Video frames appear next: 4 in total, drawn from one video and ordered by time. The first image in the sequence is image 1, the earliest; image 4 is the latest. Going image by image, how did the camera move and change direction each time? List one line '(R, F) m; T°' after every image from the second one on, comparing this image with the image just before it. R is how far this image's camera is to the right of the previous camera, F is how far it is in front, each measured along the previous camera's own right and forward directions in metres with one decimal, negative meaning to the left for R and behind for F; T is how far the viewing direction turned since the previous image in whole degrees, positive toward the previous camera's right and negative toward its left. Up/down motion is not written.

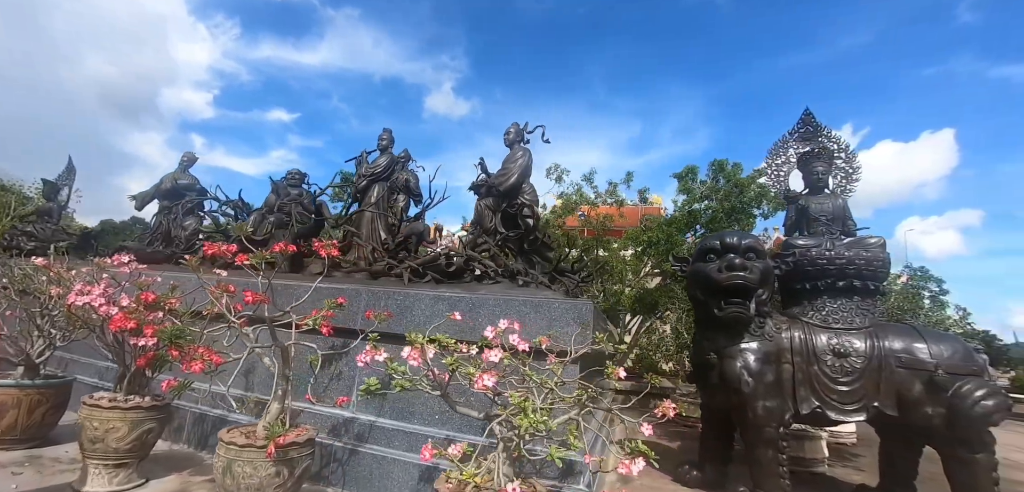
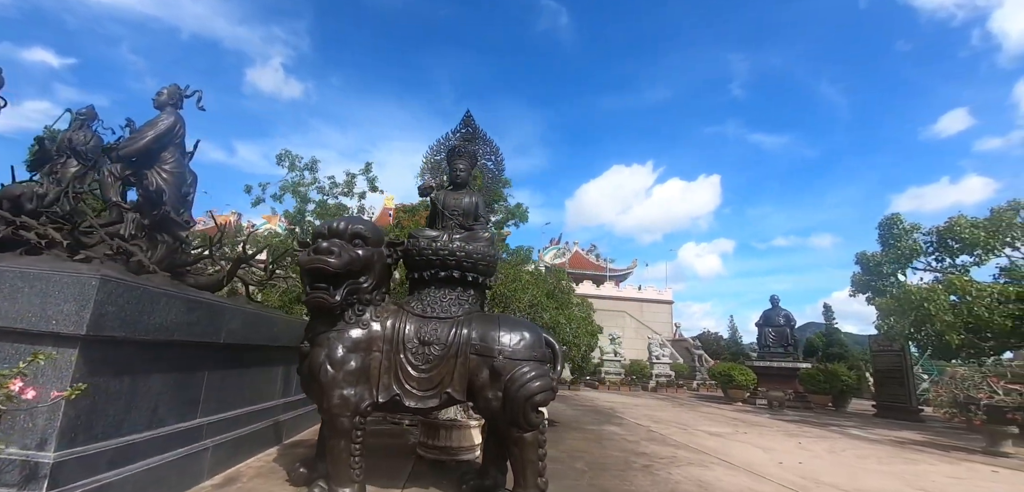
(+1.8, -0.1) m; +18°
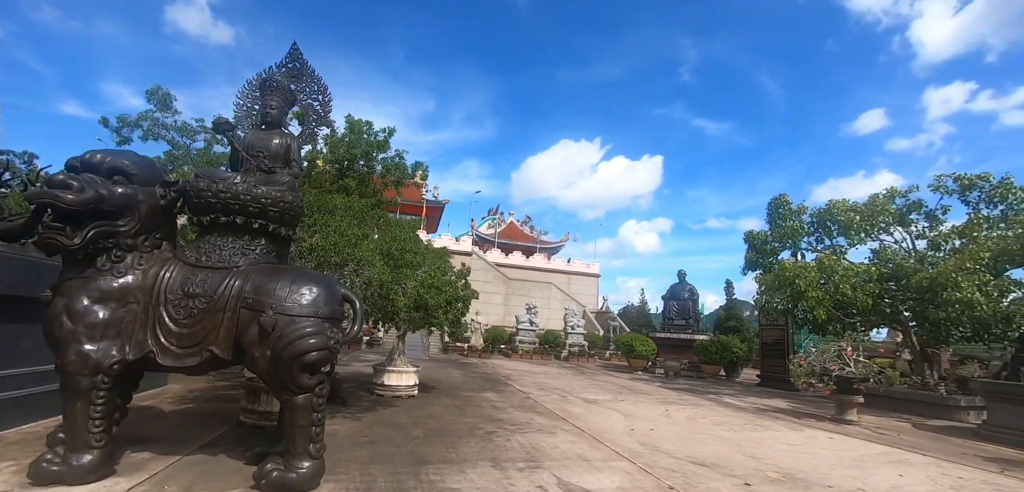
(+1.1, +0.2) m; +6°
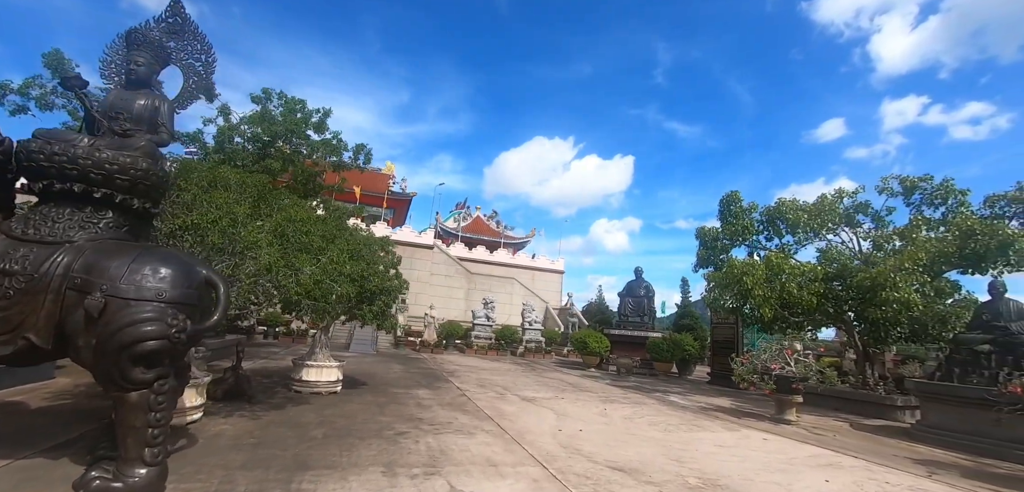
(+0.5, +0.3) m; +3°
